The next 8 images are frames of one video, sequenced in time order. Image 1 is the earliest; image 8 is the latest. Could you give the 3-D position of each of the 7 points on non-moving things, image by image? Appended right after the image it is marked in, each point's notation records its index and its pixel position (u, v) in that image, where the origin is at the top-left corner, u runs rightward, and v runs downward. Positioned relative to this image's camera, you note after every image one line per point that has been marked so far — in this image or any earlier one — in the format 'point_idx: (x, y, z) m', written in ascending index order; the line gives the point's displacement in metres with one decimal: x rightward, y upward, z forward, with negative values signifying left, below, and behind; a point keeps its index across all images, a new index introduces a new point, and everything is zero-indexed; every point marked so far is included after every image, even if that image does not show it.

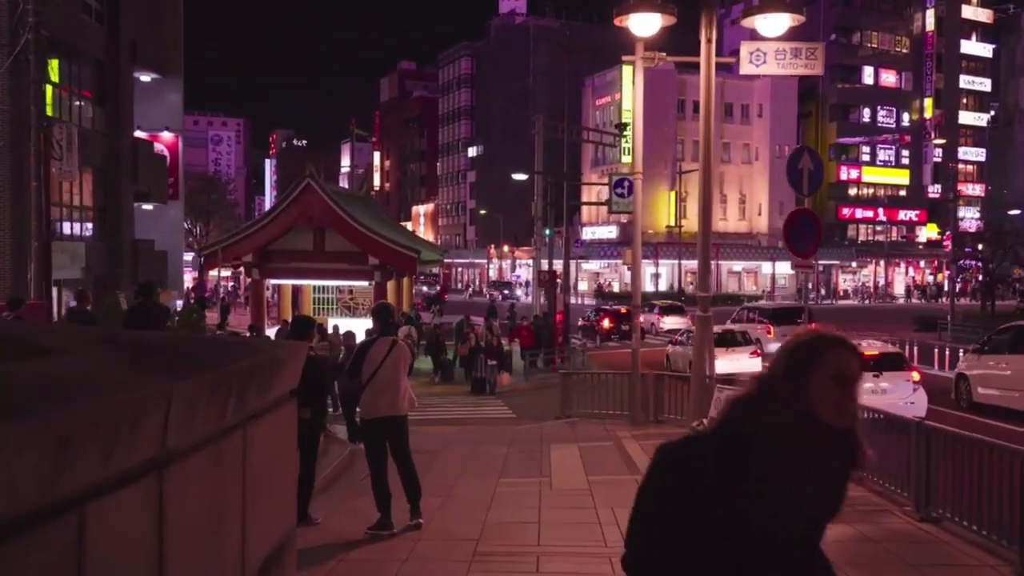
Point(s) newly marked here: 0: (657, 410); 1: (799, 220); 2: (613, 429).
0: (+2.2, -1.9, +14.5) m
1: (+3.1, +0.7, +10.2) m
2: (+1.5, -2.1, +14.0) m
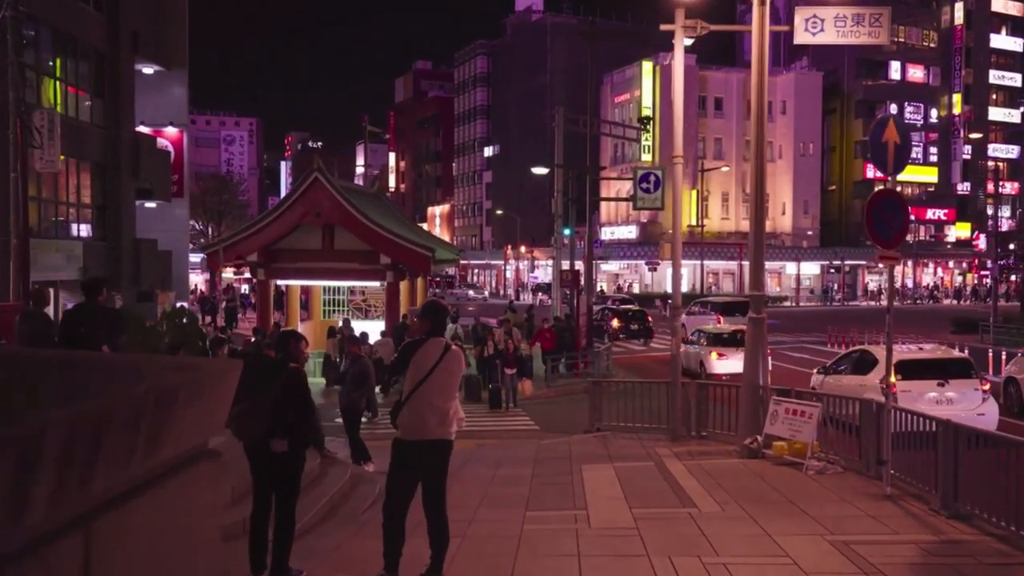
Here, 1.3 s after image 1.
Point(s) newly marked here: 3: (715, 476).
0: (+2.5, -1.8, +12.8) m
1: (+3.4, +0.8, +8.6) m
2: (+1.8, -2.1, +12.4) m
3: (+2.1, -2.1, +10.3) m
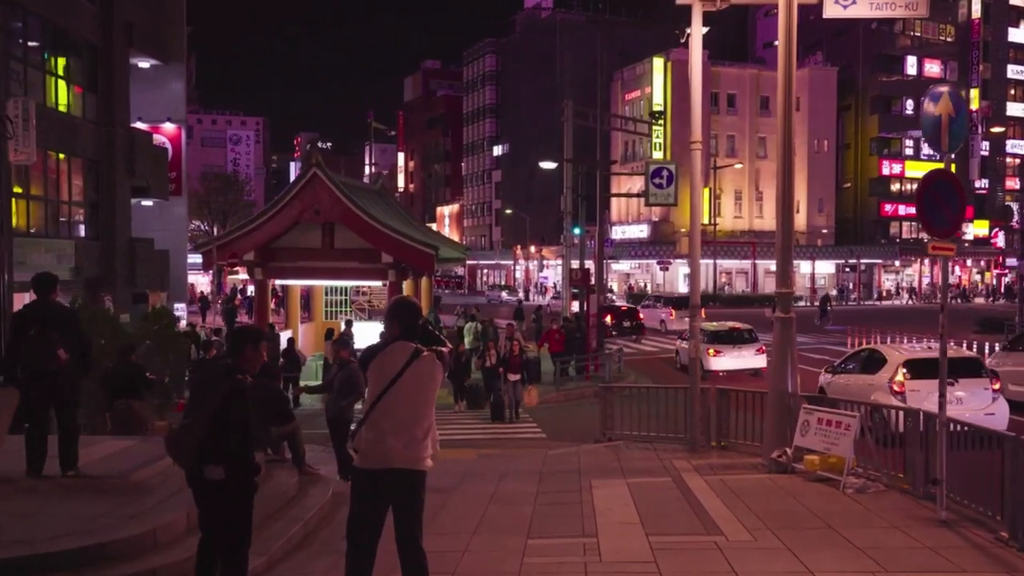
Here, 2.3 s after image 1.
0: (+2.6, -1.8, +11.8) m
1: (+3.4, +0.8, +7.5) m
2: (+1.9, -2.1, +11.4) m
3: (+2.2, -2.0, +9.2) m
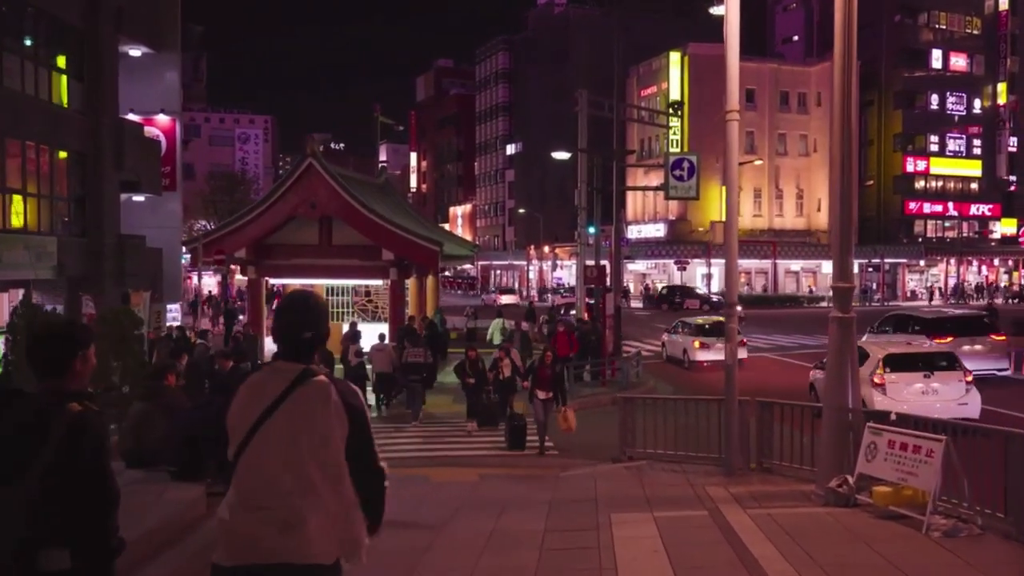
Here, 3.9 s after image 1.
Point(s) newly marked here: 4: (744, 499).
0: (+2.6, -1.8, +10.0) m
1: (+3.4, +0.9, +5.7) m
2: (+1.9, -2.0, +9.6) m
3: (+2.2, -2.0, +7.5) m
4: (+2.2, -2.0, +8.9) m
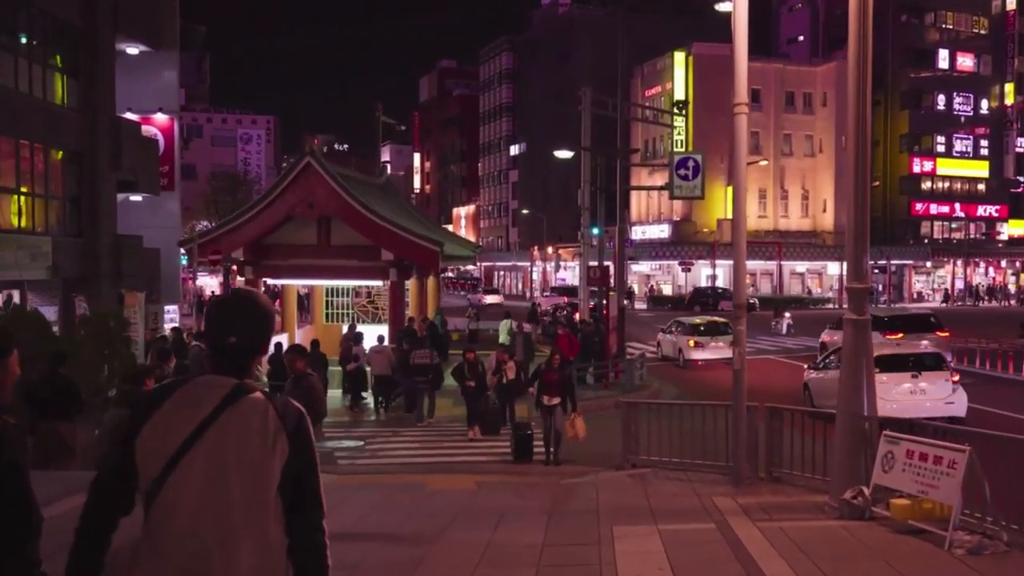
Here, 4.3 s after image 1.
0: (+2.6, -1.8, +9.6) m
1: (+3.3, +0.9, +5.3) m
2: (+1.9, -2.0, +9.2) m
3: (+2.2, -2.0, +7.0) m
4: (+2.2, -2.0, +8.5) m
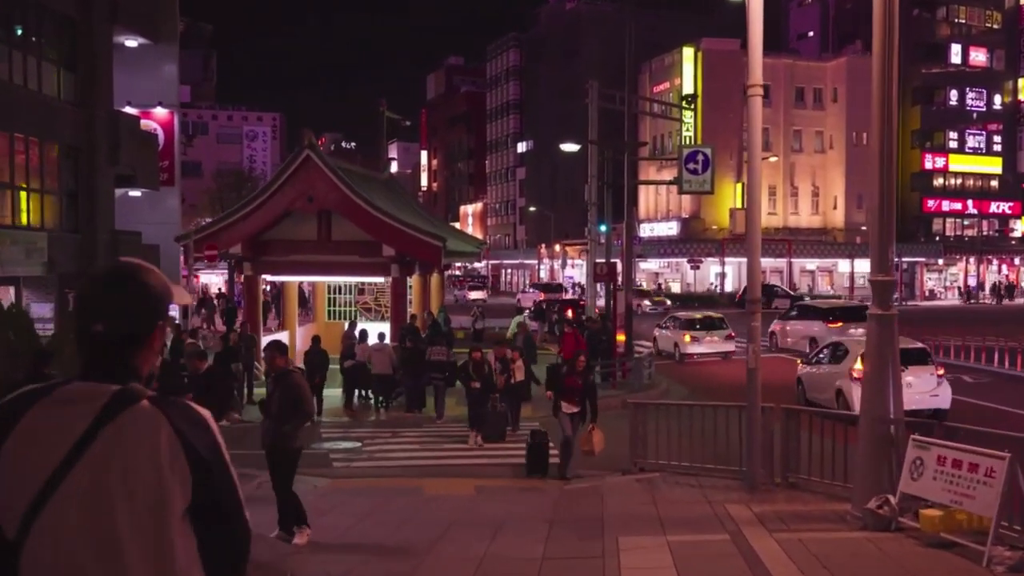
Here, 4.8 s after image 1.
0: (+2.6, -1.7, +9.0) m
1: (+3.3, +0.9, +4.7) m
2: (+1.9, -2.0, +8.6) m
3: (+2.1, -1.9, +6.5) m
4: (+2.2, -1.9, +7.9) m
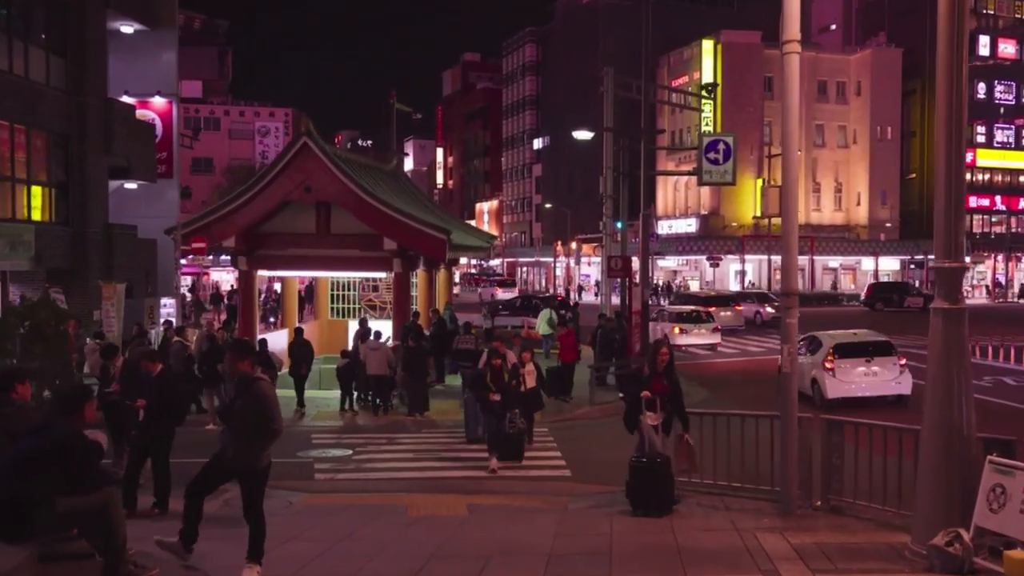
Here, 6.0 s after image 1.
0: (+2.6, -1.6, +7.7) m
1: (+3.2, +1.0, +3.4) m
2: (+1.8, -1.9, +7.3) m
3: (+2.0, -1.8, +5.1) m
4: (+2.1, -1.9, +6.6) m
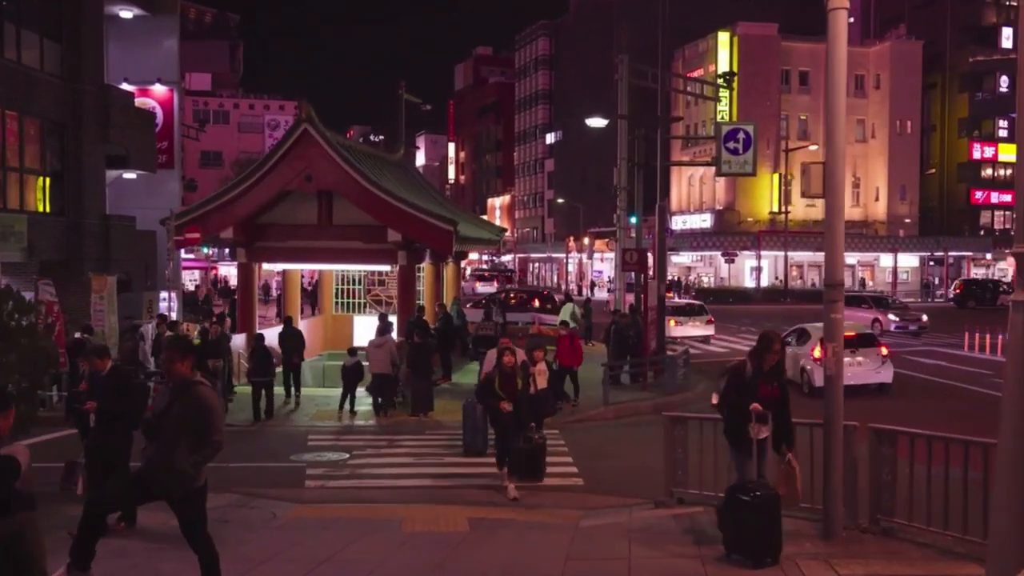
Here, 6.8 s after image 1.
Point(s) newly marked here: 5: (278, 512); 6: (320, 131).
0: (+2.6, -1.6, +6.7) m
1: (+3.1, +1.1, +2.4) m
2: (+1.9, -1.8, +6.4) m
3: (+2.0, -1.8, +4.2) m
4: (+2.1, -1.8, +5.6) m
5: (-2.3, -2.2, +9.0) m
6: (-3.9, +3.2, +19.3) m
